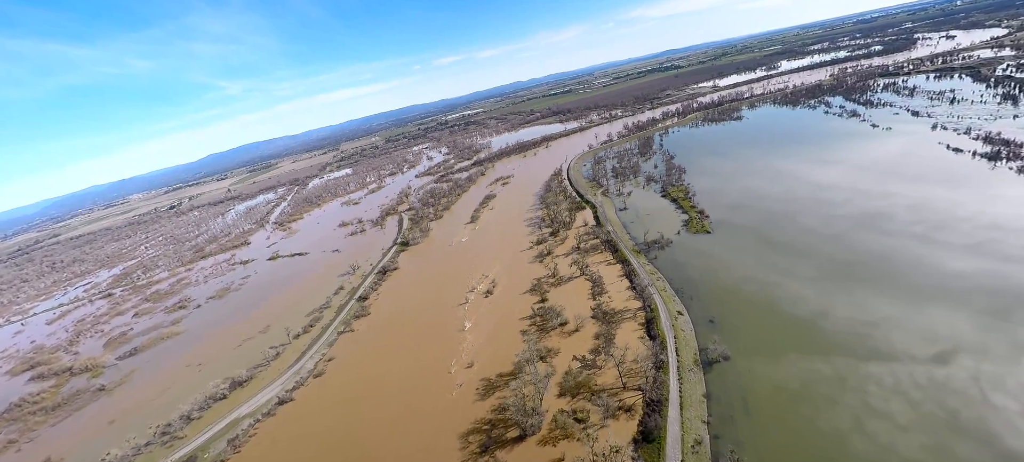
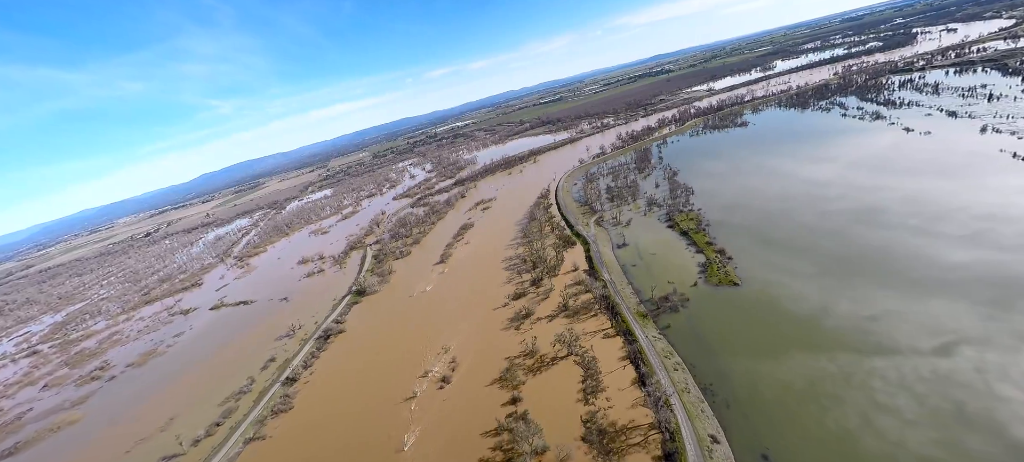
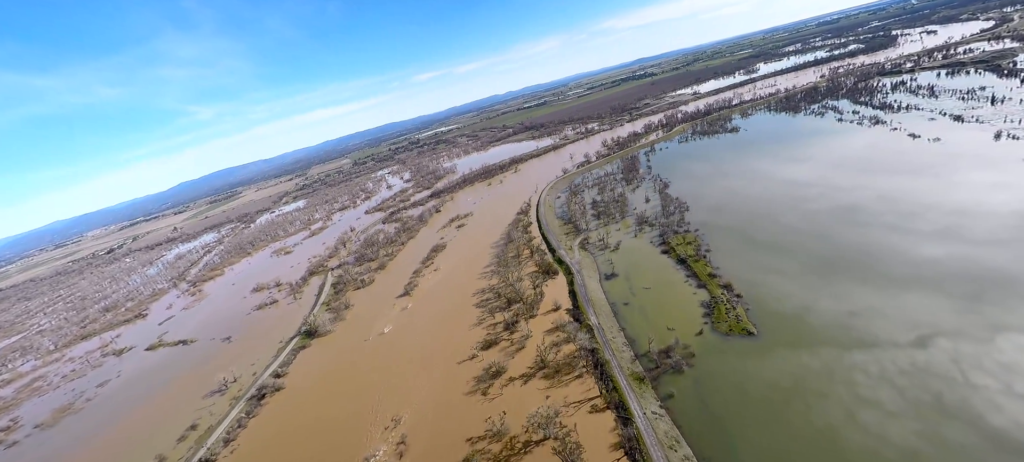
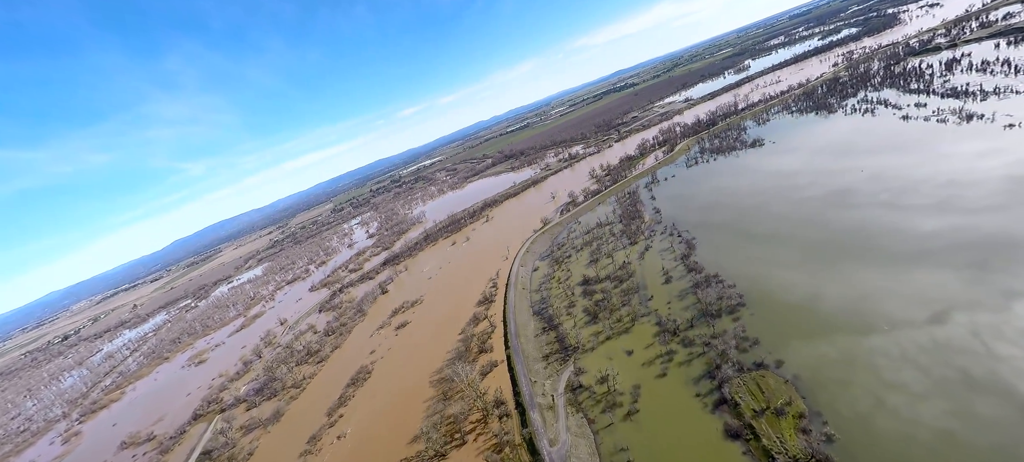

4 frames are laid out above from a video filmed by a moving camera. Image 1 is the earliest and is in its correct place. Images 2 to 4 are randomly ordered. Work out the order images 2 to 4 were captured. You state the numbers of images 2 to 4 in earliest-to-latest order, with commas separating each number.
2, 3, 4
